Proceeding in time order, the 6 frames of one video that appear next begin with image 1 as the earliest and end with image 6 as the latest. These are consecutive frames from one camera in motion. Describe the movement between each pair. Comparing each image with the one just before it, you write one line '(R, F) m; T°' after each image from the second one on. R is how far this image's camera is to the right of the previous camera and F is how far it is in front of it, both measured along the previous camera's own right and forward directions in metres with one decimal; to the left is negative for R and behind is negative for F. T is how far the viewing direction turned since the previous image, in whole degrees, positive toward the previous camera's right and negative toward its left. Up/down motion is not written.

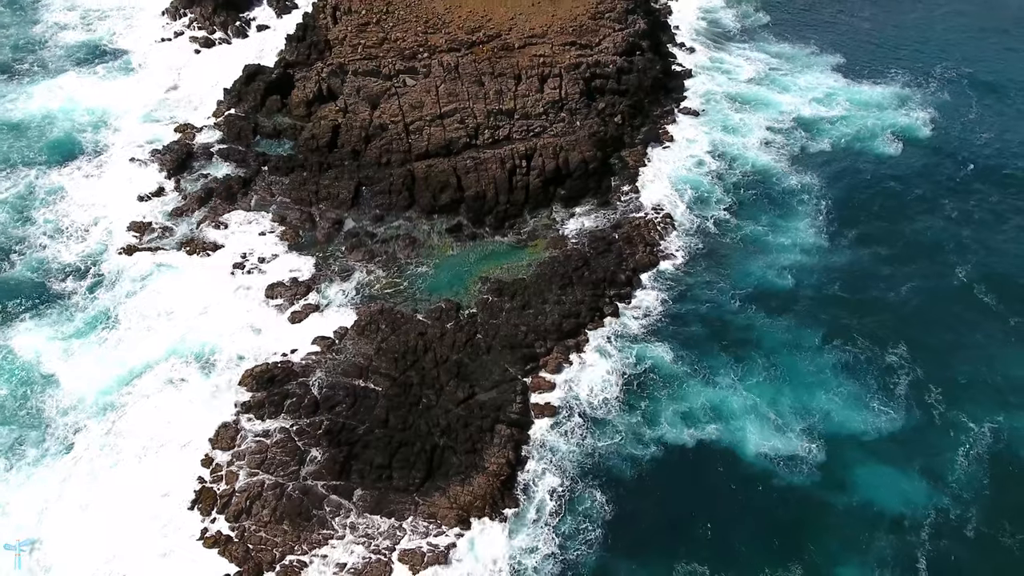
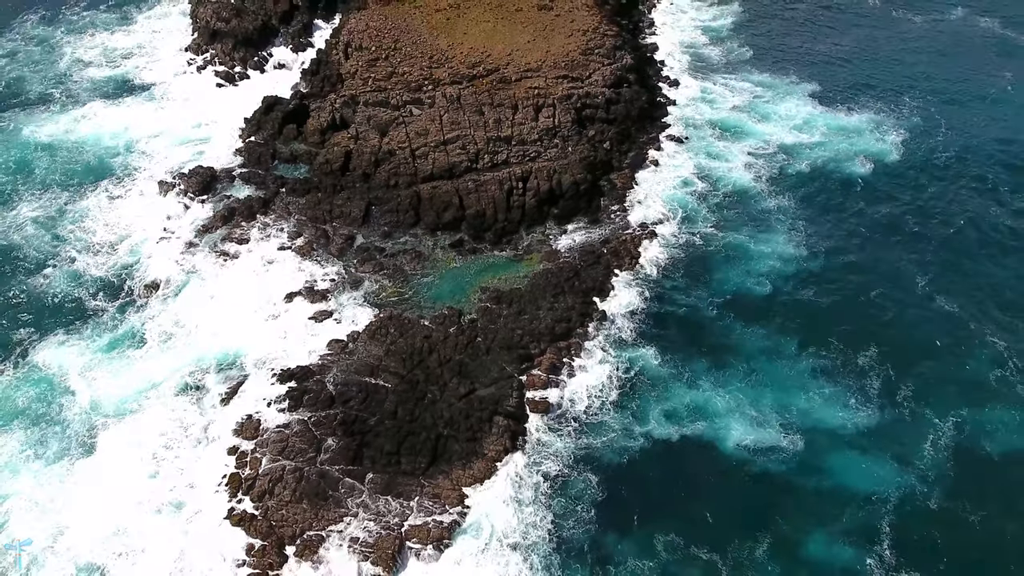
(+0.2, -3.7) m; 0°
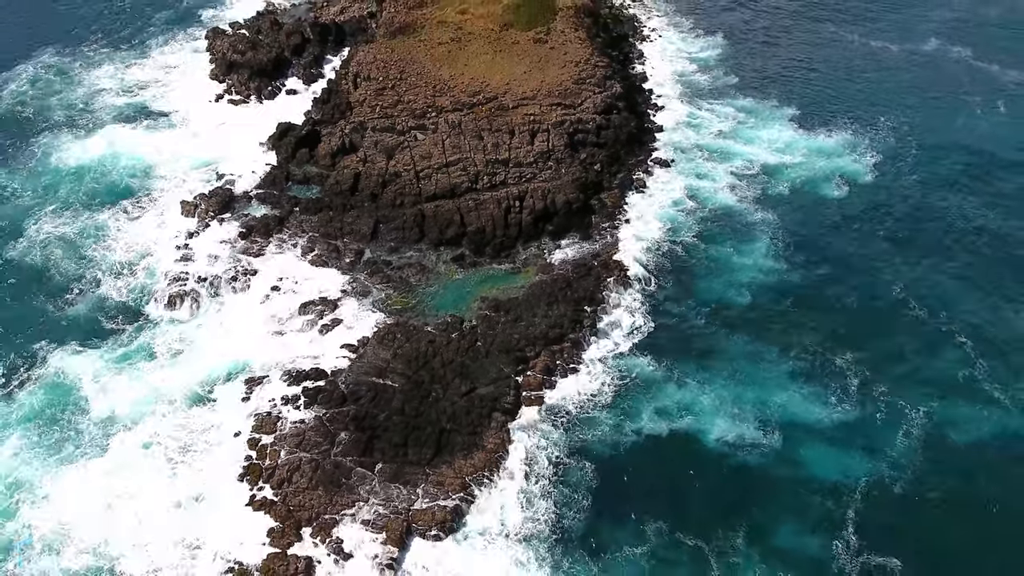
(+0.2, -3.6) m; 0°
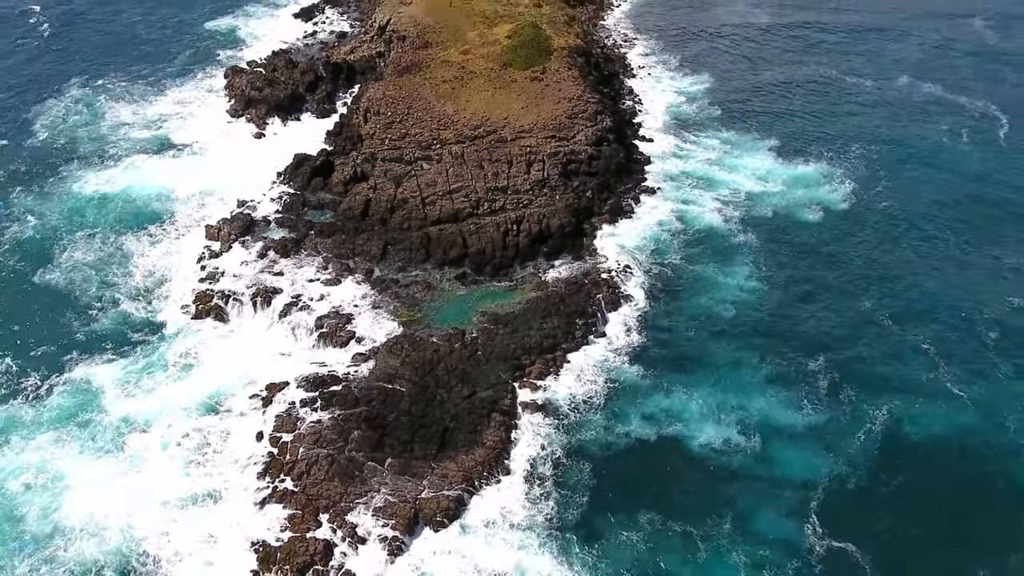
(+0.2, -4.4) m; 0°
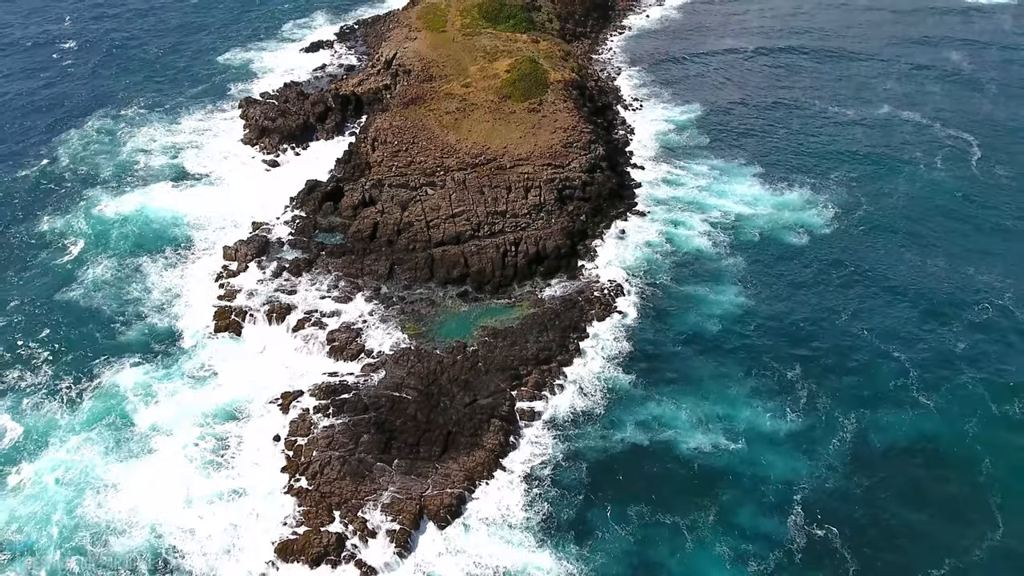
(+0.1, -3.8) m; 0°
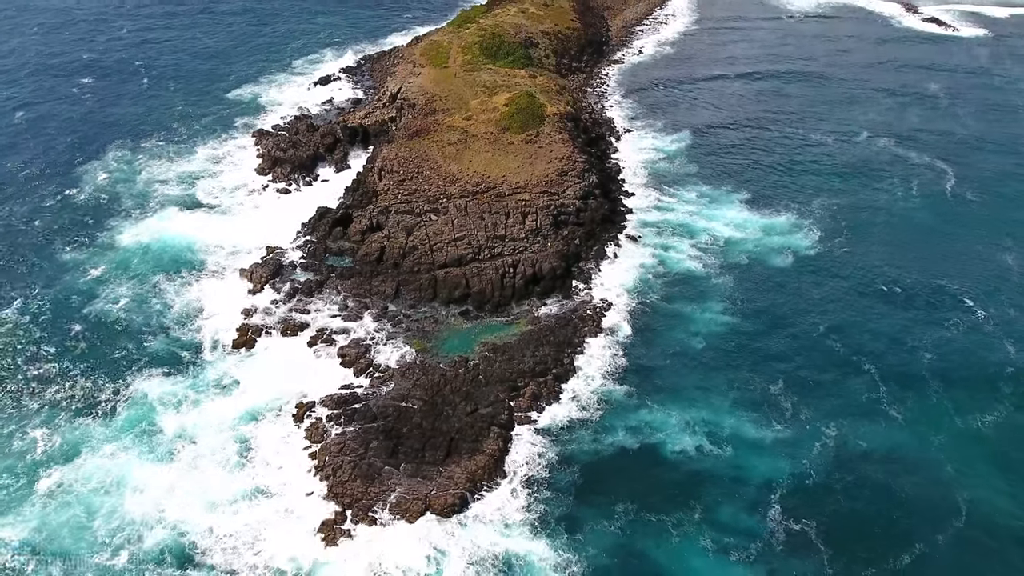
(+0.2, -4.1) m; 0°
